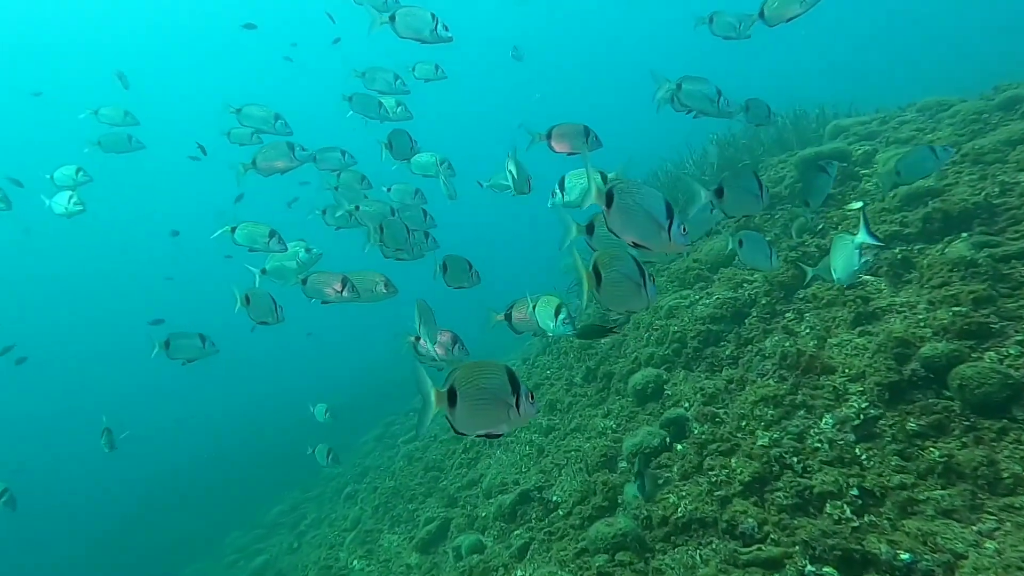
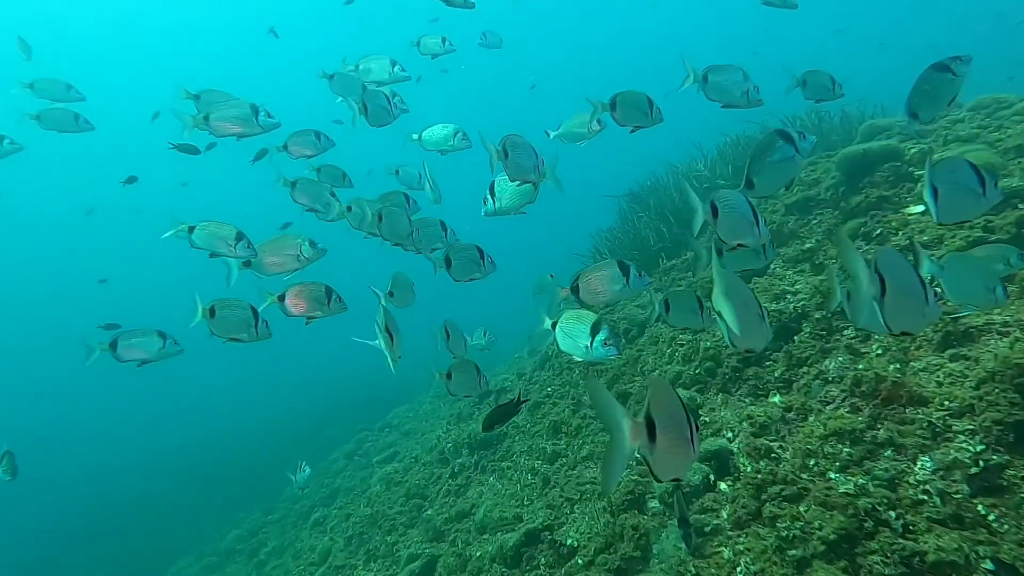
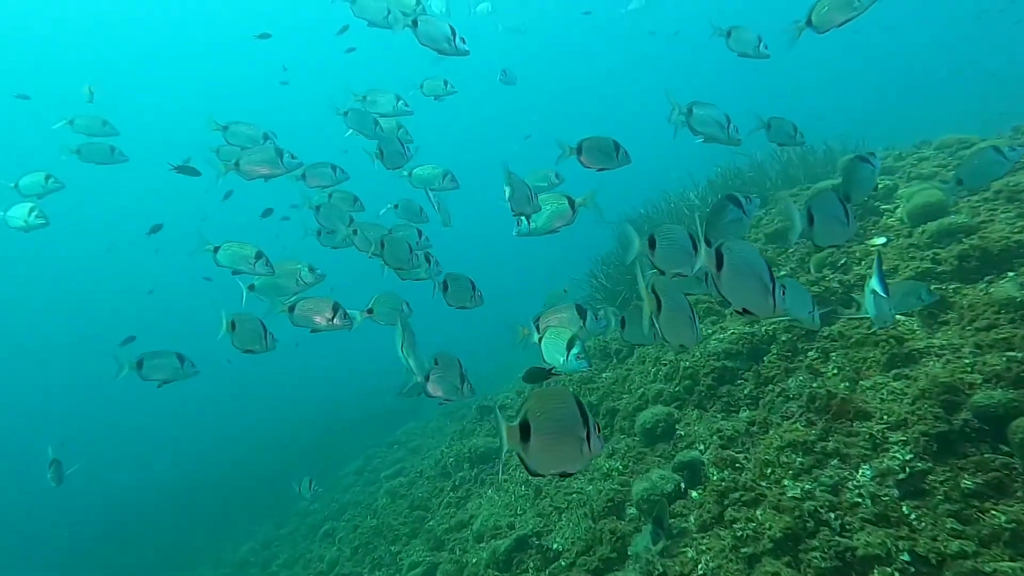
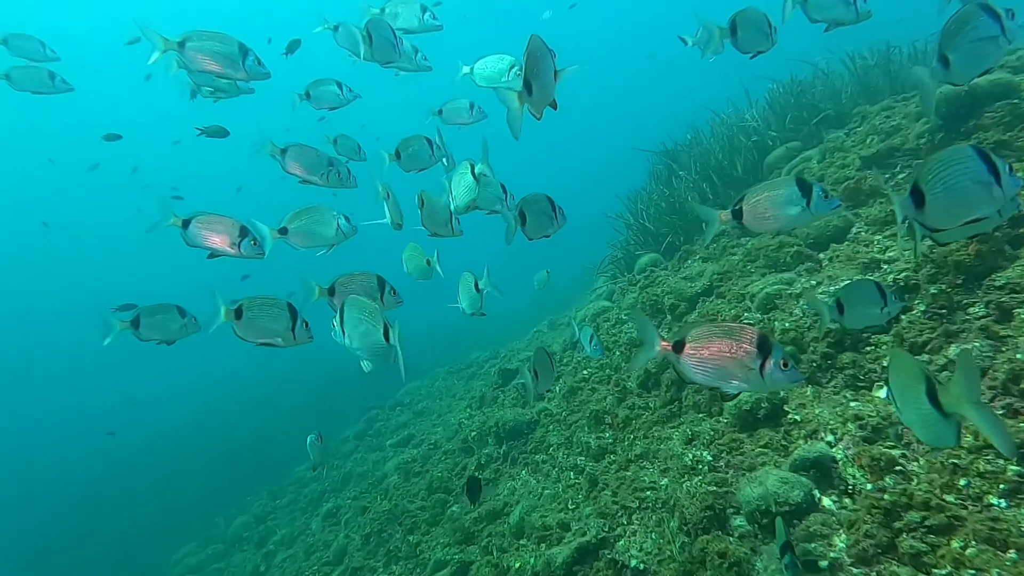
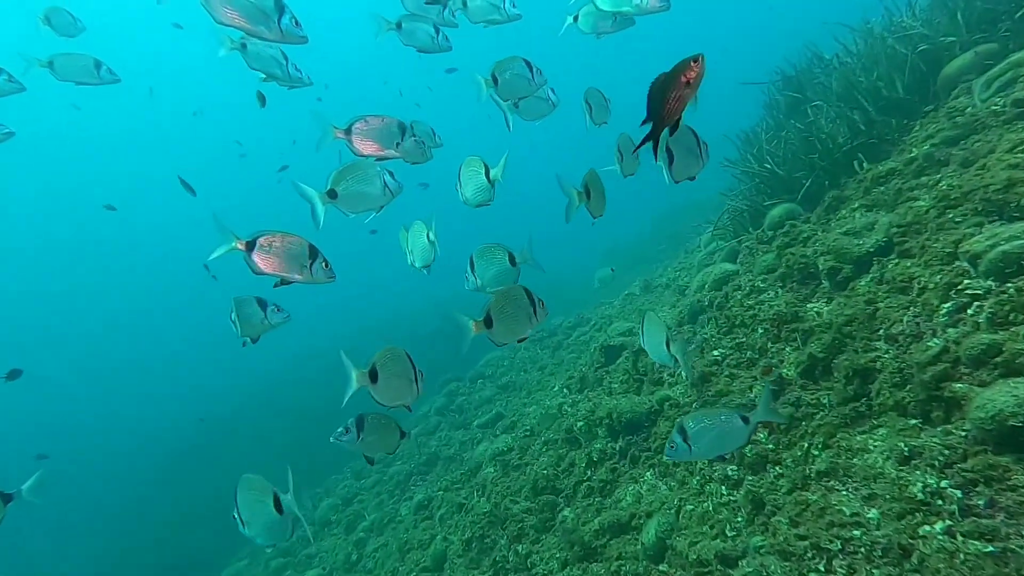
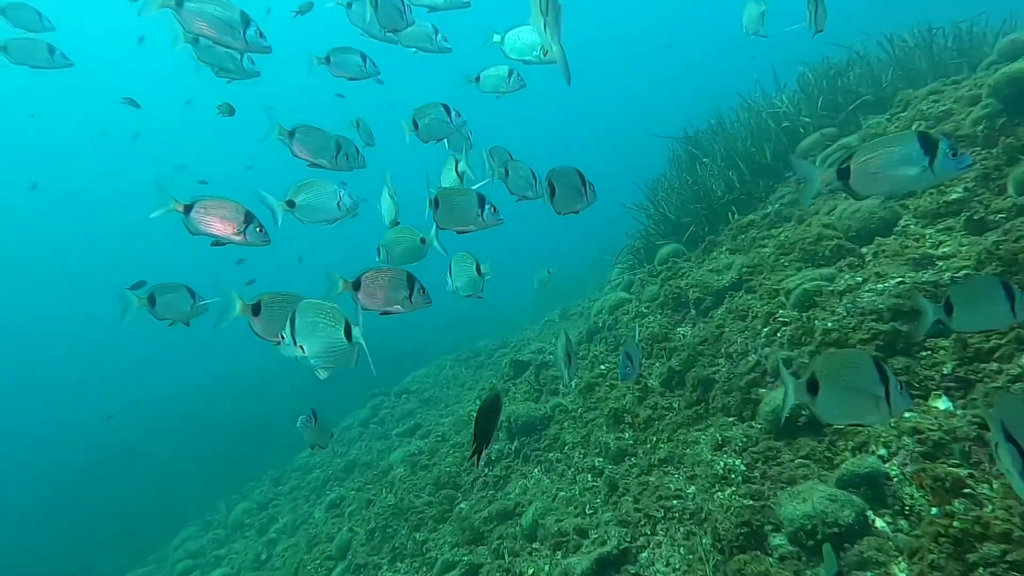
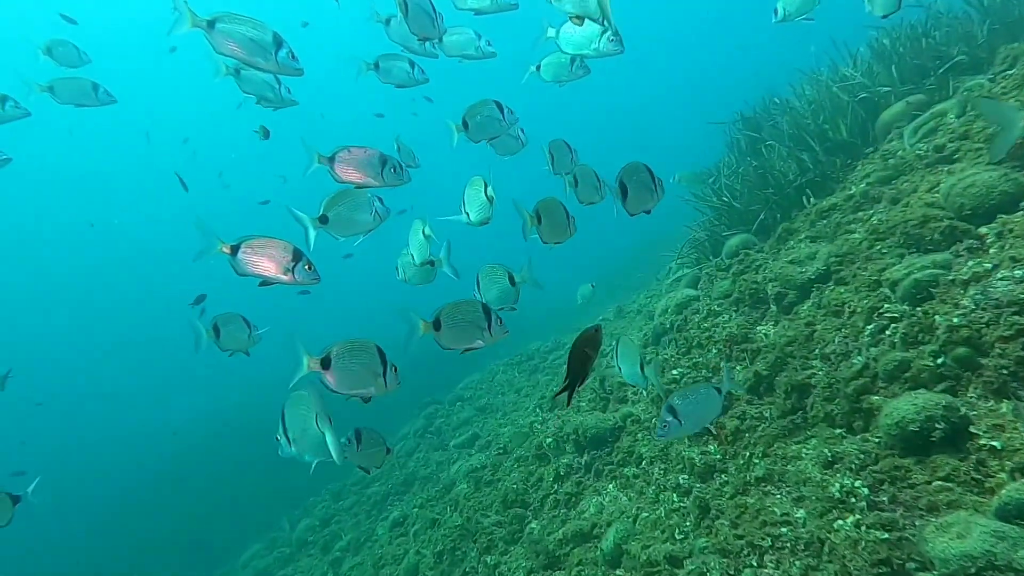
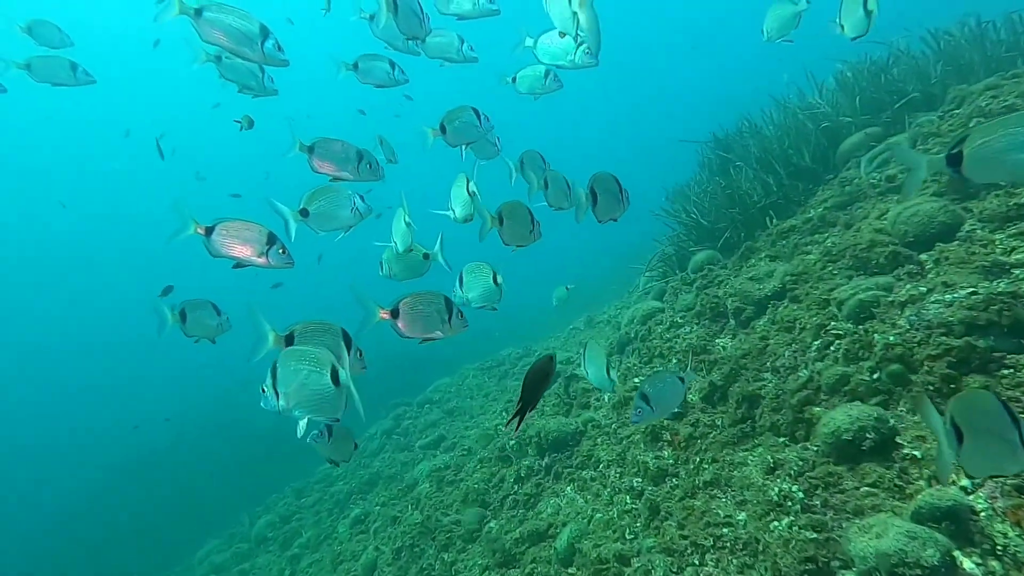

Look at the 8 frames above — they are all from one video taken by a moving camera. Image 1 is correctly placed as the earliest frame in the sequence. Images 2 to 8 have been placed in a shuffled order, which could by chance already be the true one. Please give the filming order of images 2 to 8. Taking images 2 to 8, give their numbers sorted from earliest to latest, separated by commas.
3, 2, 4, 6, 8, 7, 5
